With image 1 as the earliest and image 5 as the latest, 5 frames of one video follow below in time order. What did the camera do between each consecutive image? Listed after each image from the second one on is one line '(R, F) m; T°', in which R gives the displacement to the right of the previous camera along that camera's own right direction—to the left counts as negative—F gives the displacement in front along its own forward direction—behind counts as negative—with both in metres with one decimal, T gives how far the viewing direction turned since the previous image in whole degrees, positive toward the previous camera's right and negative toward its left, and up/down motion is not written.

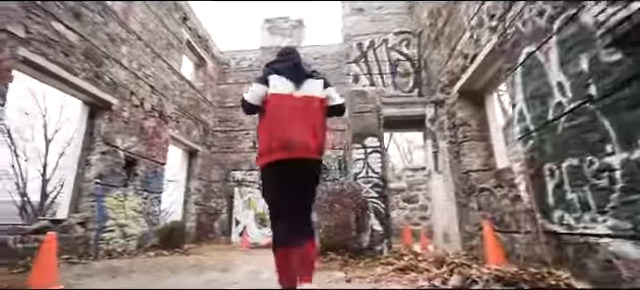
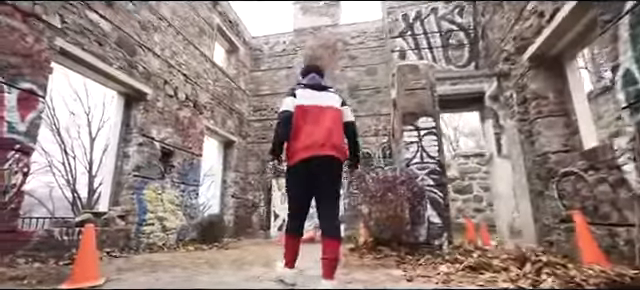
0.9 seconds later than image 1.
(-0.2, +0.7) m; -5°
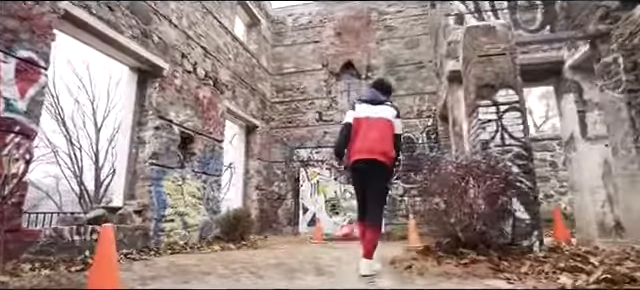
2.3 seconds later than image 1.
(-0.7, +1.1) m; -1°
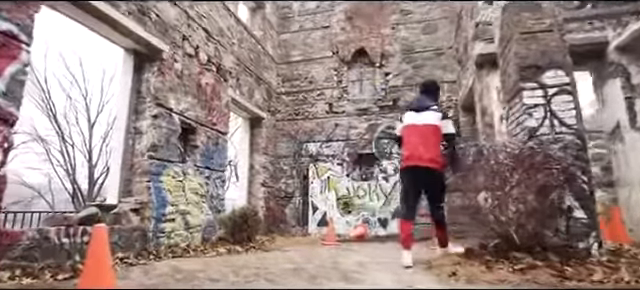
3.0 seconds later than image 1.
(-0.3, +0.7) m; +1°
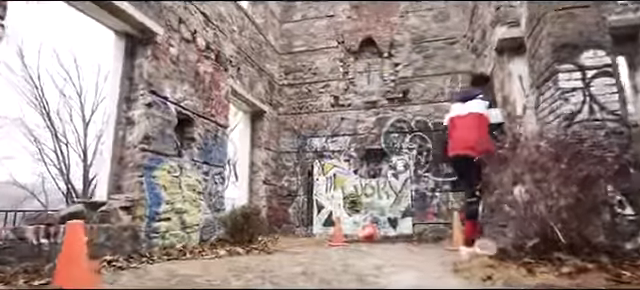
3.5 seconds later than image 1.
(-0.1, +0.5) m; 0°
